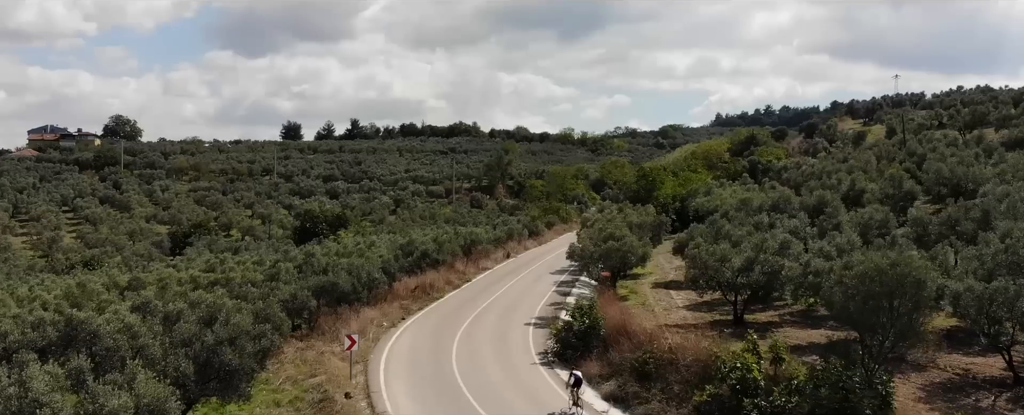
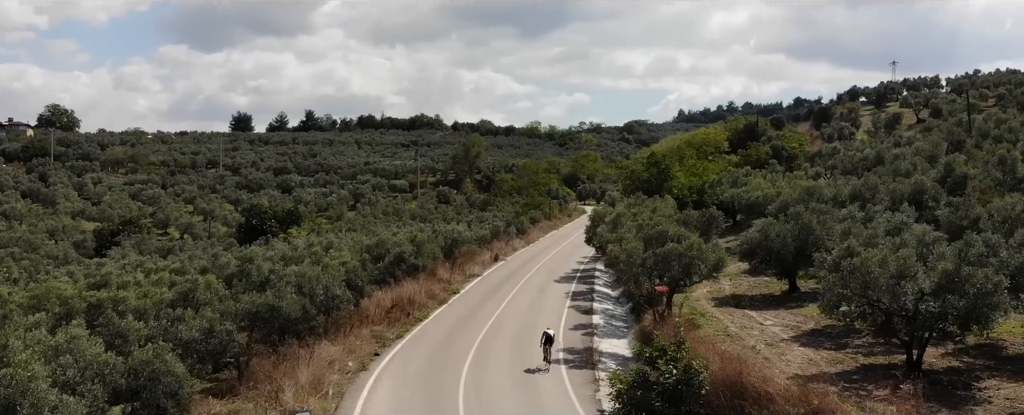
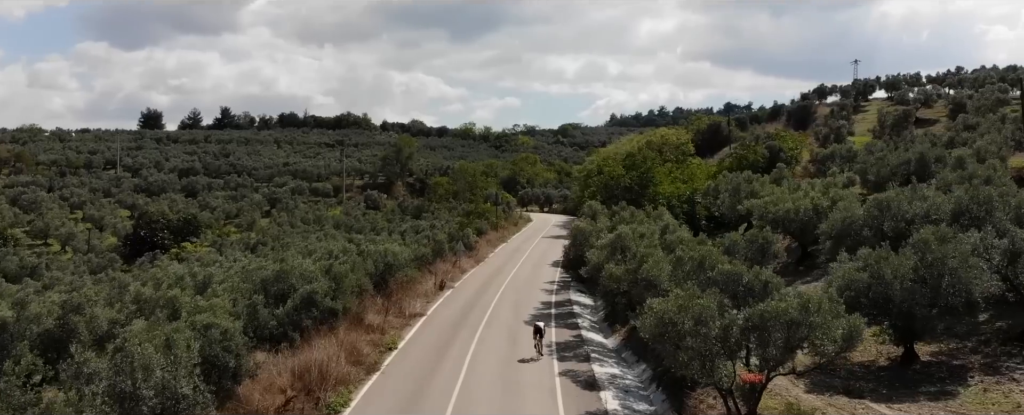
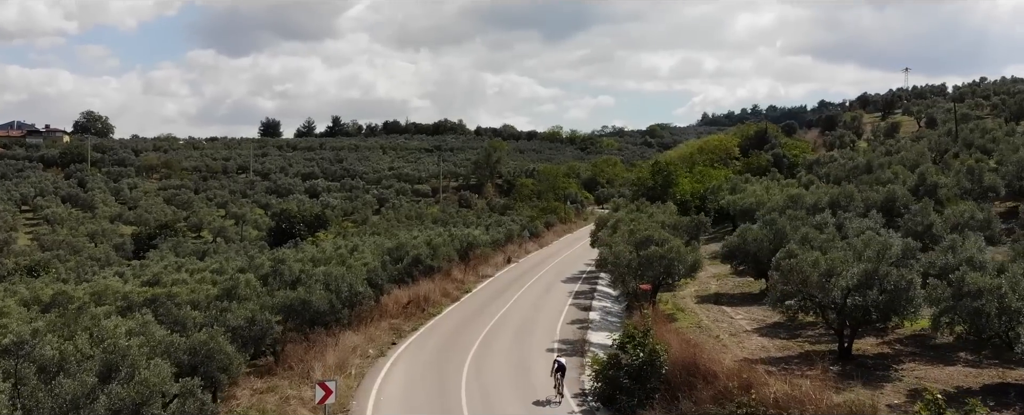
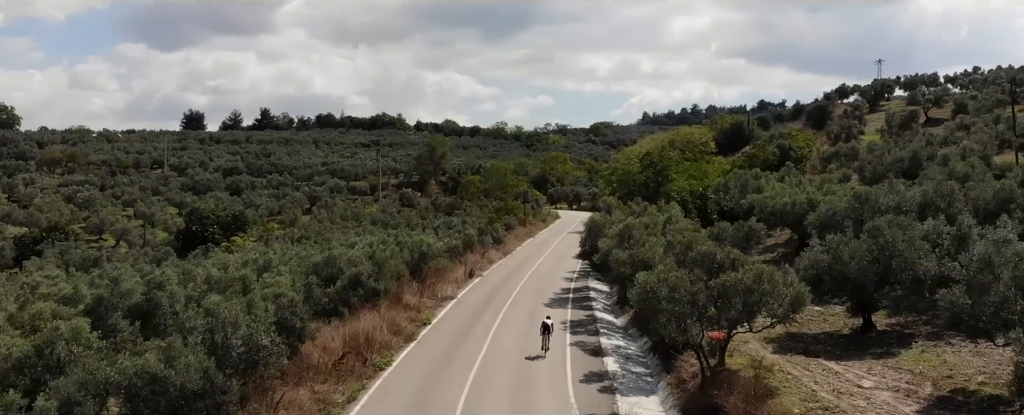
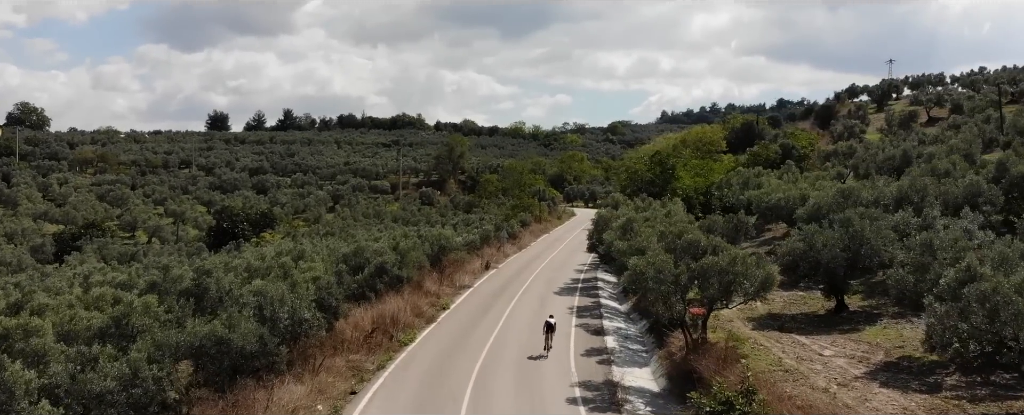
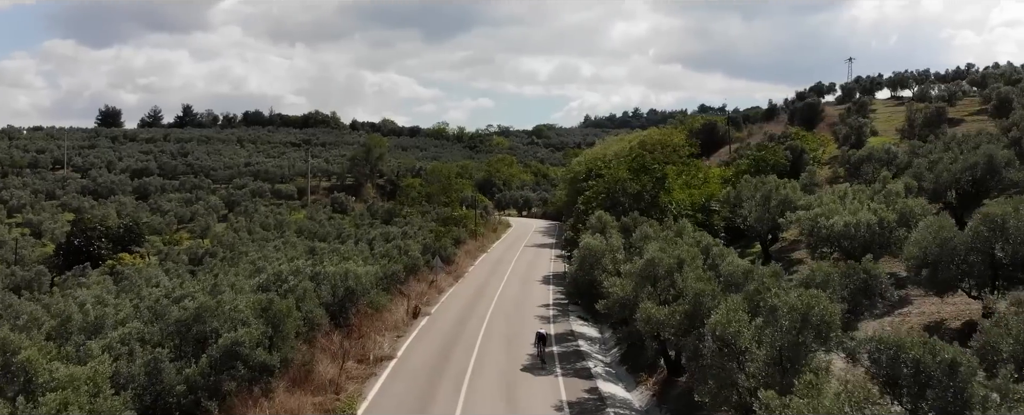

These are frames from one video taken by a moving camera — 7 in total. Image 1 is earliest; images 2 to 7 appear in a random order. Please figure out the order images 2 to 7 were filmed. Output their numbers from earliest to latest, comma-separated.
4, 2, 6, 5, 3, 7
